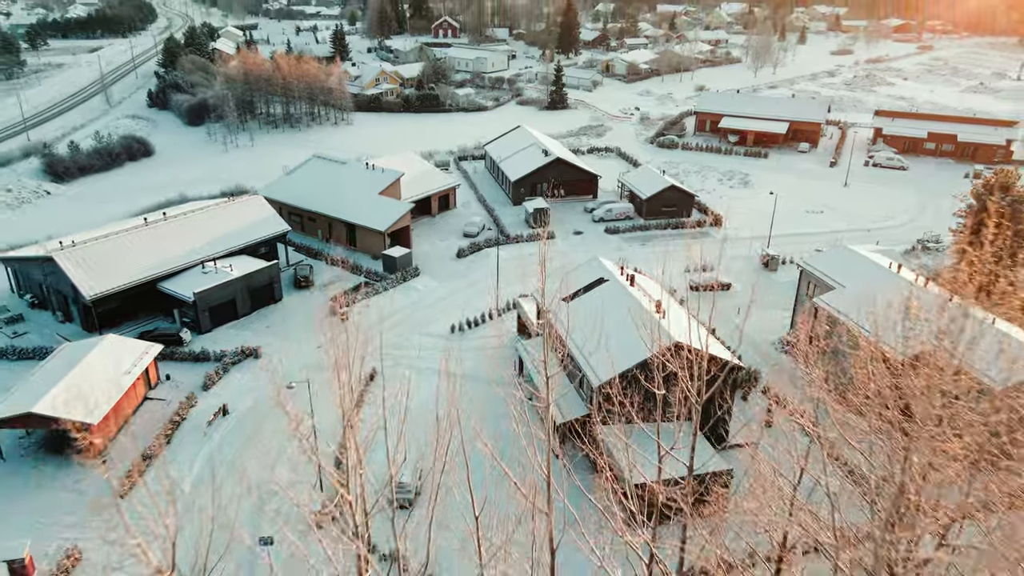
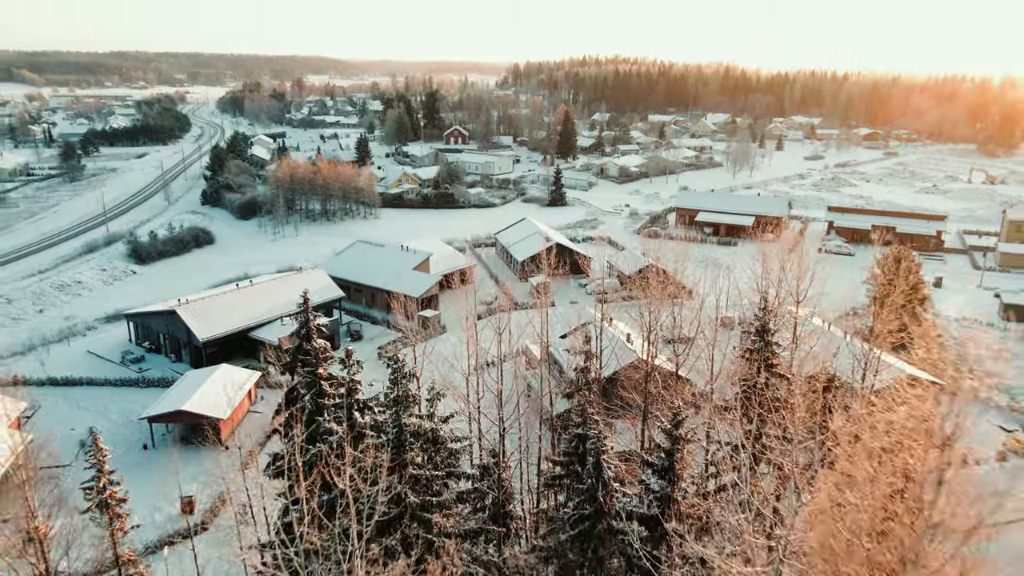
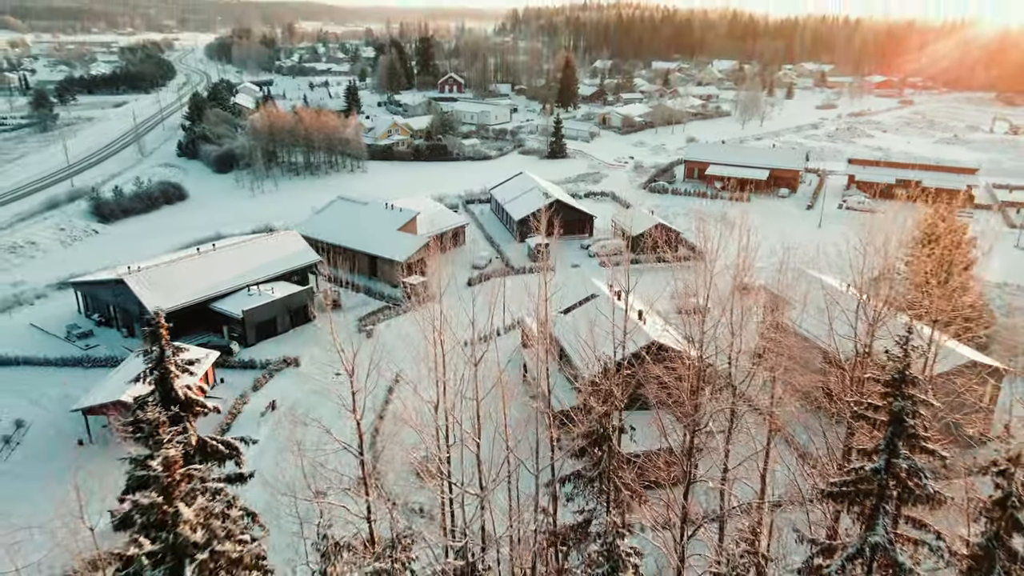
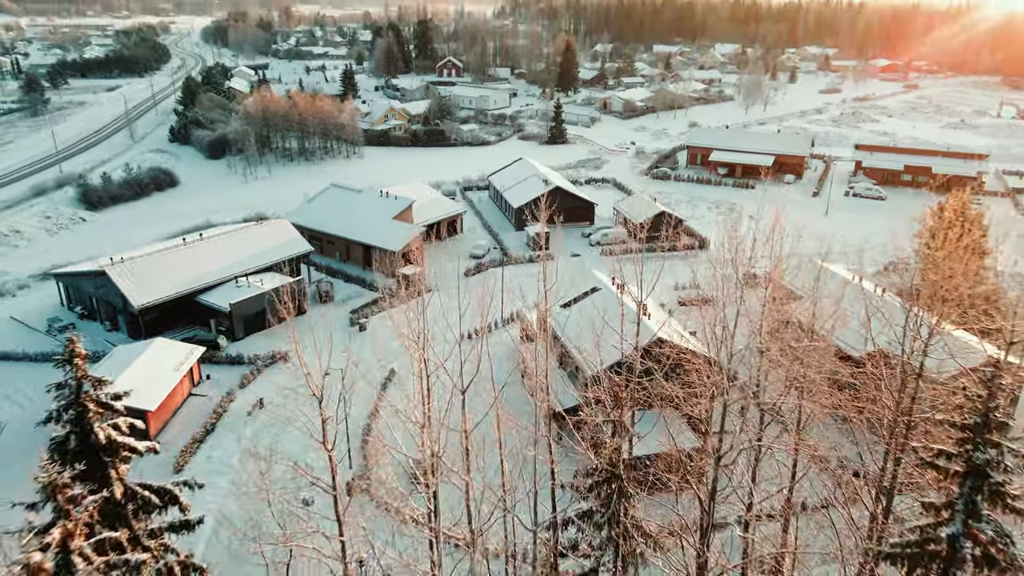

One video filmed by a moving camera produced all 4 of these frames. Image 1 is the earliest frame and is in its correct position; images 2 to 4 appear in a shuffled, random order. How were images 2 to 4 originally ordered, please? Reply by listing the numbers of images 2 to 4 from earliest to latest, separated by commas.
4, 3, 2
